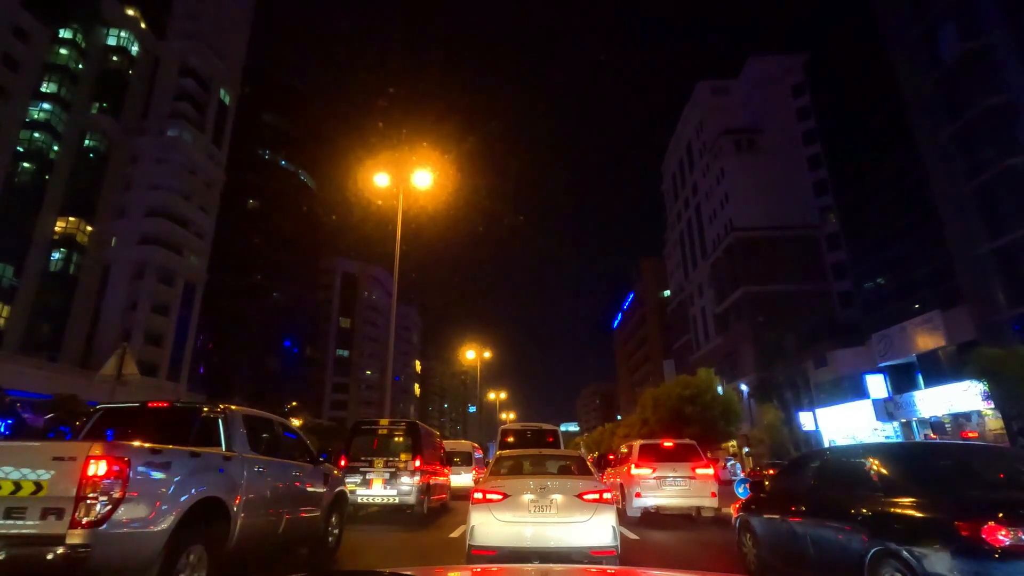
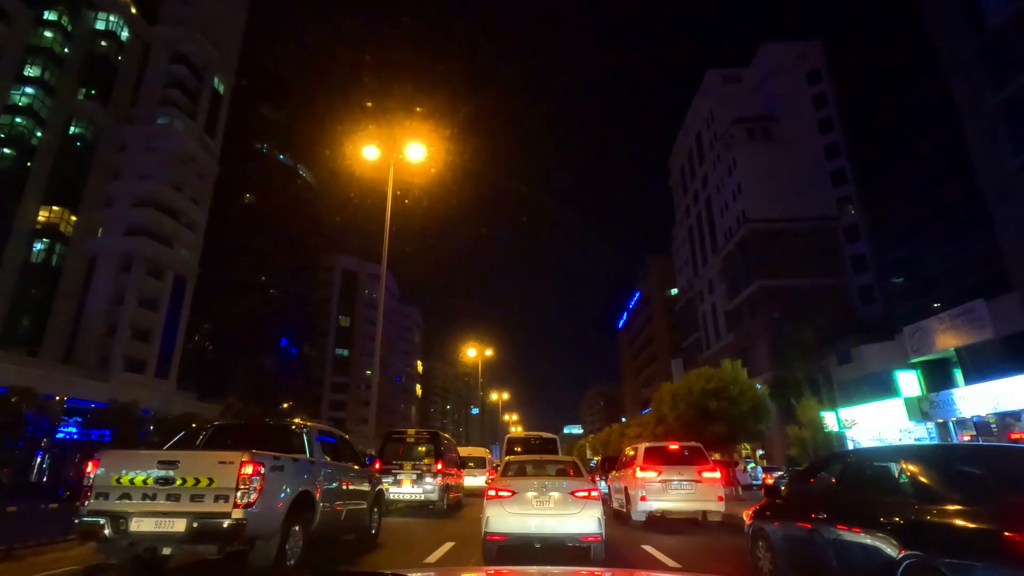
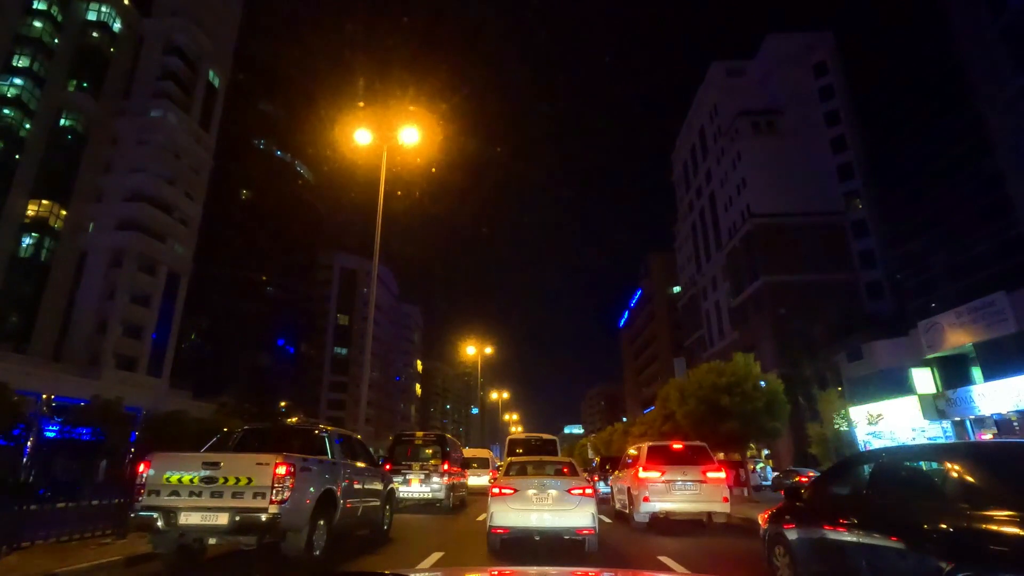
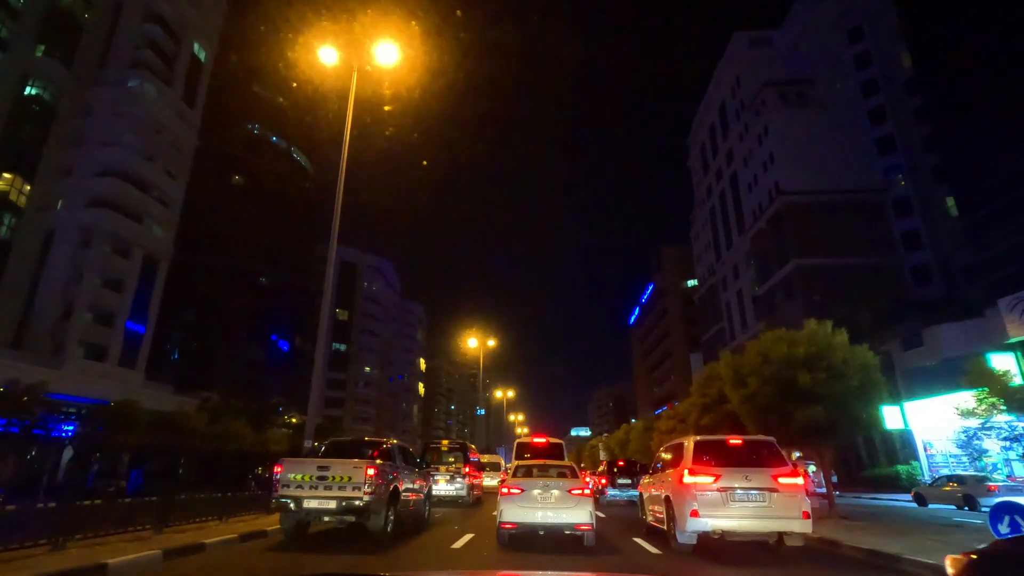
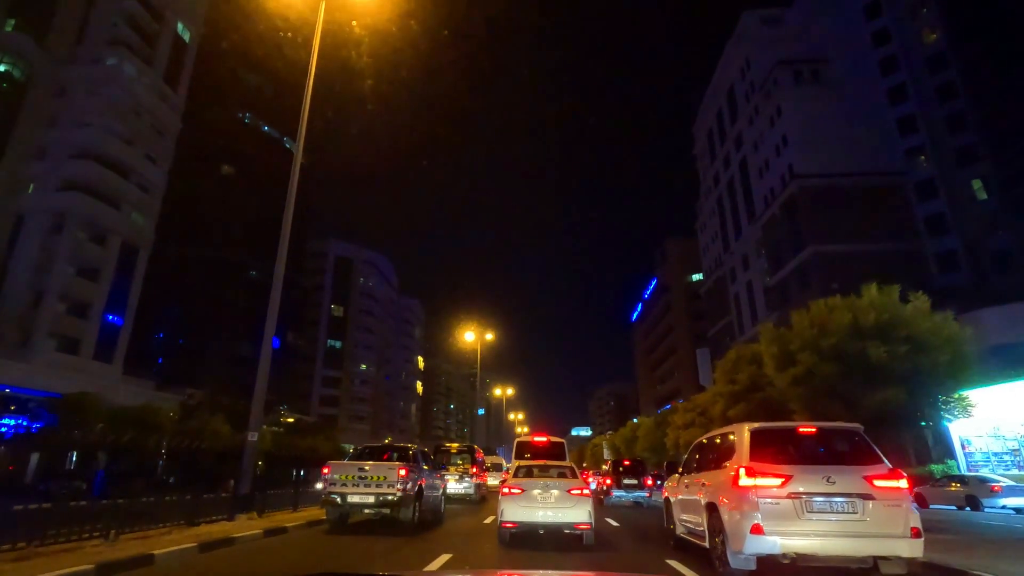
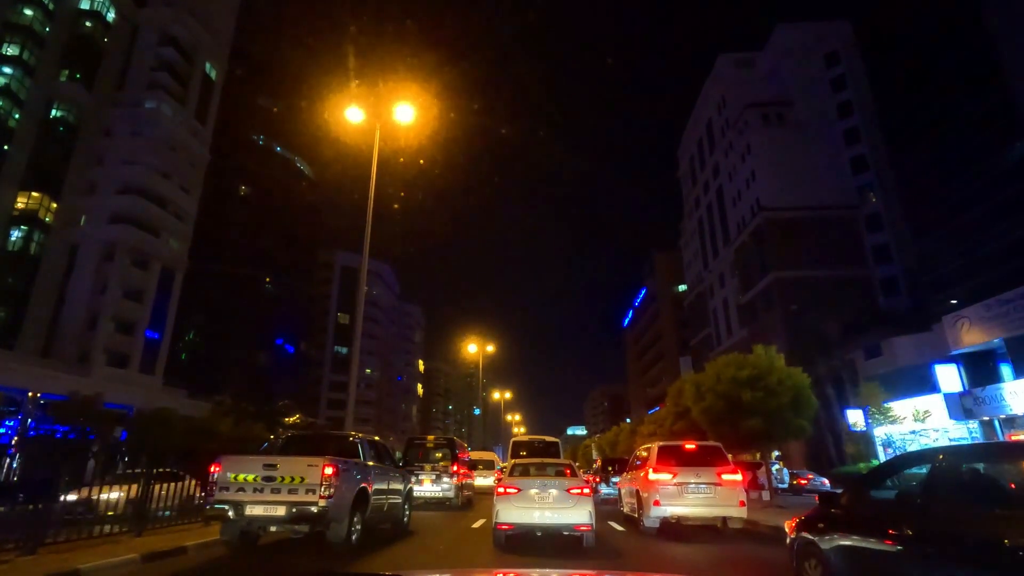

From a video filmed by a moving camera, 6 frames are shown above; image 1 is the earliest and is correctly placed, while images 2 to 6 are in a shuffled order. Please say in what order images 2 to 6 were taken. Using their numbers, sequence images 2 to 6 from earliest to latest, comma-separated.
2, 3, 6, 4, 5
